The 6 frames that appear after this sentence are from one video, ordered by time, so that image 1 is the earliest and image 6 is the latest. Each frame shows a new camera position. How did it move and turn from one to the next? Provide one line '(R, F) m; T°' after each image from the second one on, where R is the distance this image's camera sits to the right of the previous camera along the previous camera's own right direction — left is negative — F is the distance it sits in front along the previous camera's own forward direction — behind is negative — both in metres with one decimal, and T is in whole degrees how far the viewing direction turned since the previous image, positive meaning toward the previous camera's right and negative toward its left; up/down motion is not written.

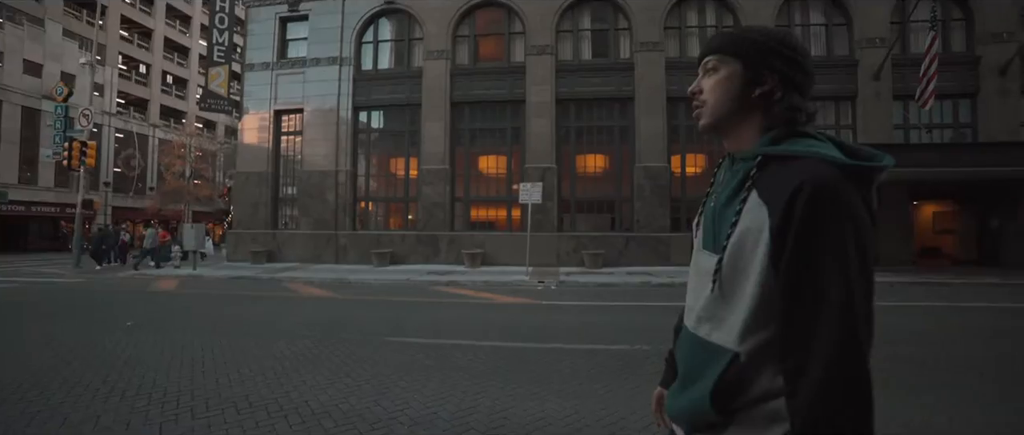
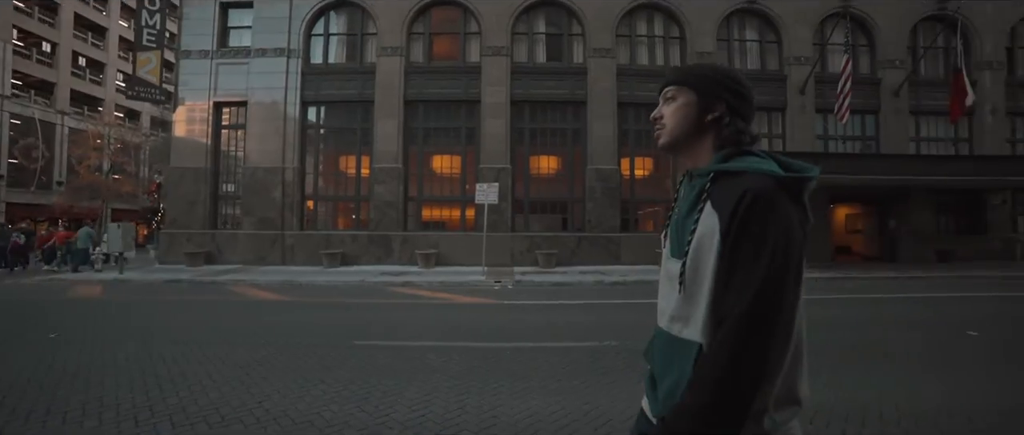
(-0.3, 0.0) m; +7°
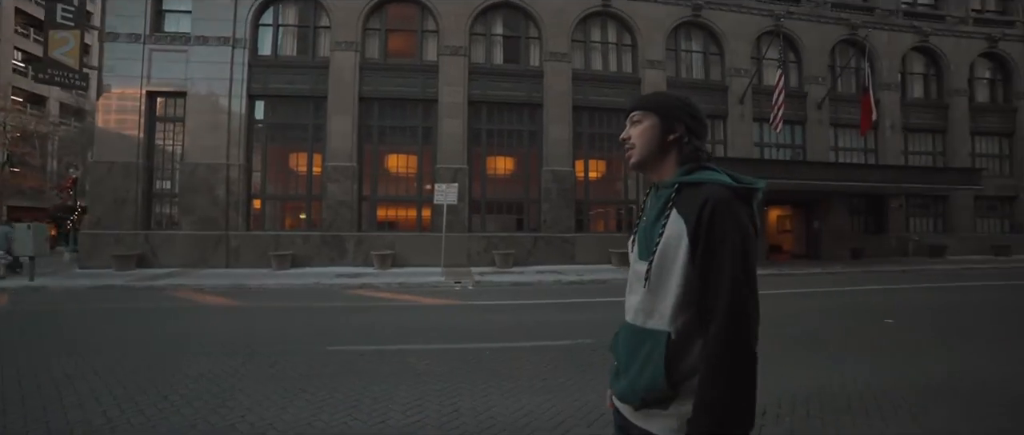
(-0.4, 0.0) m; +7°
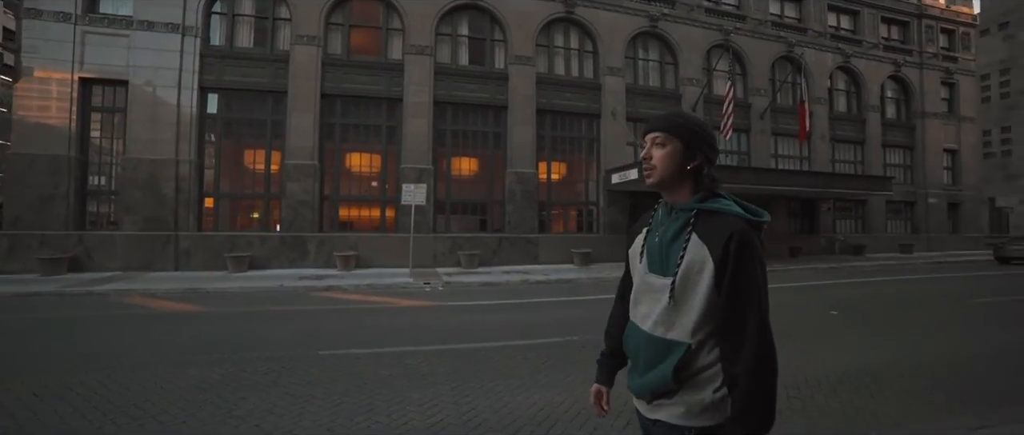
(-0.5, -0.1) m; +7°
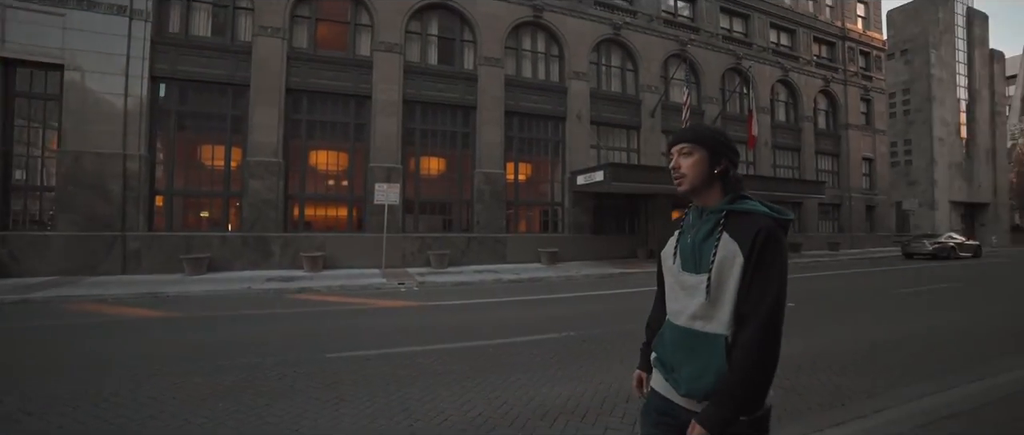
(-0.7, -0.1) m; +7°
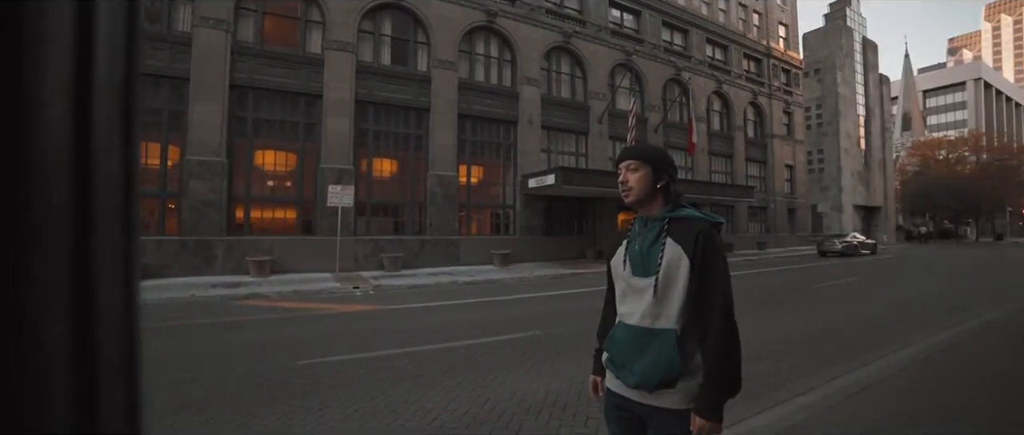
(-0.3, -0.1) m; +7°
